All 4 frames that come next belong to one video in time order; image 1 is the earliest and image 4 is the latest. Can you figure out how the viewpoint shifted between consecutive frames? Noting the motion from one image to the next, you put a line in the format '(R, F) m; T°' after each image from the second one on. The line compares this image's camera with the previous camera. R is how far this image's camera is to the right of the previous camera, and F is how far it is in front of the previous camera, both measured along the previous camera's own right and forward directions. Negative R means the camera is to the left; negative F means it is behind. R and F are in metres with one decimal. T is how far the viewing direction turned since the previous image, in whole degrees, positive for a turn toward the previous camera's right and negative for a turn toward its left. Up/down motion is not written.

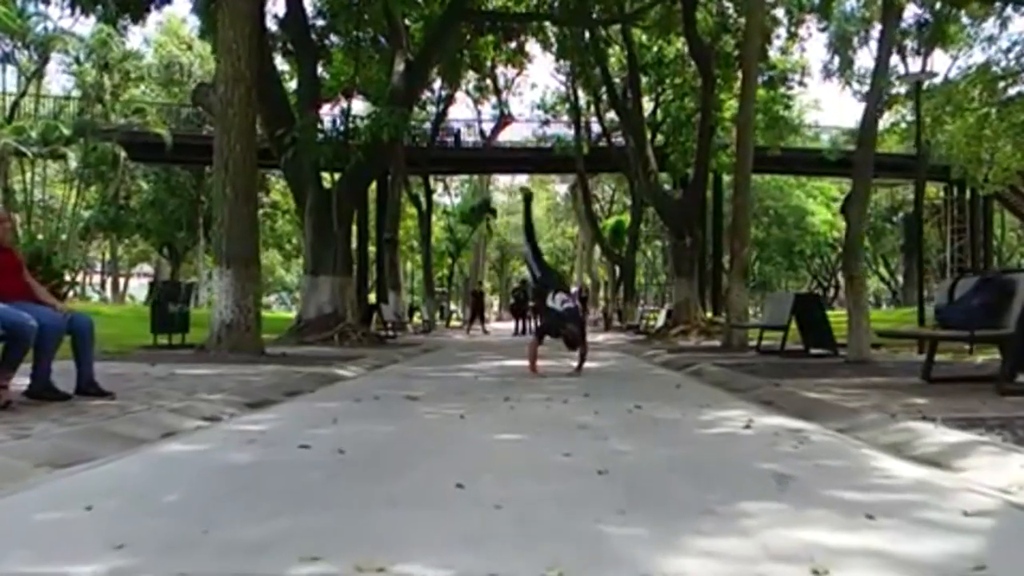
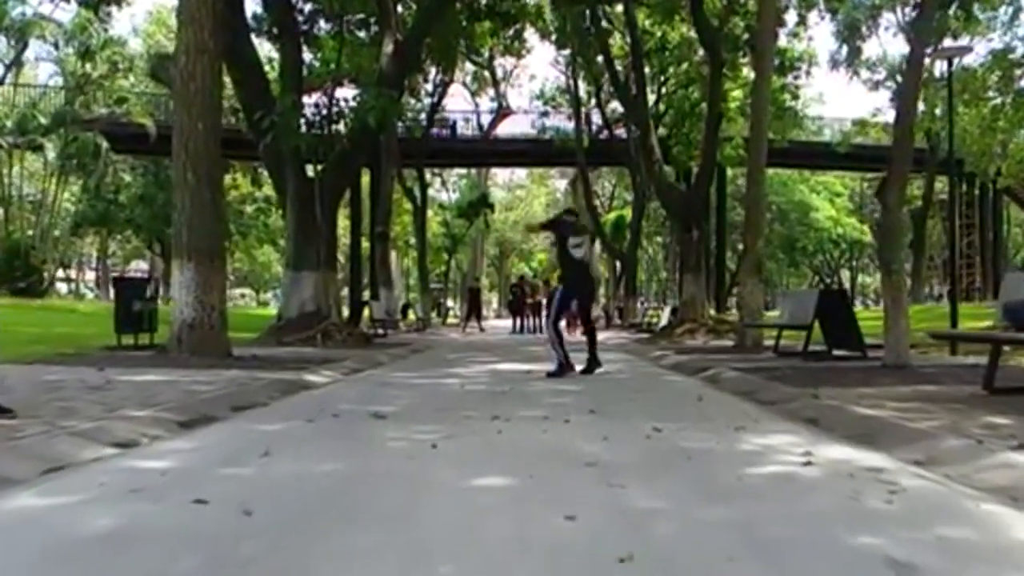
(+0.1, +2.0) m; 0°
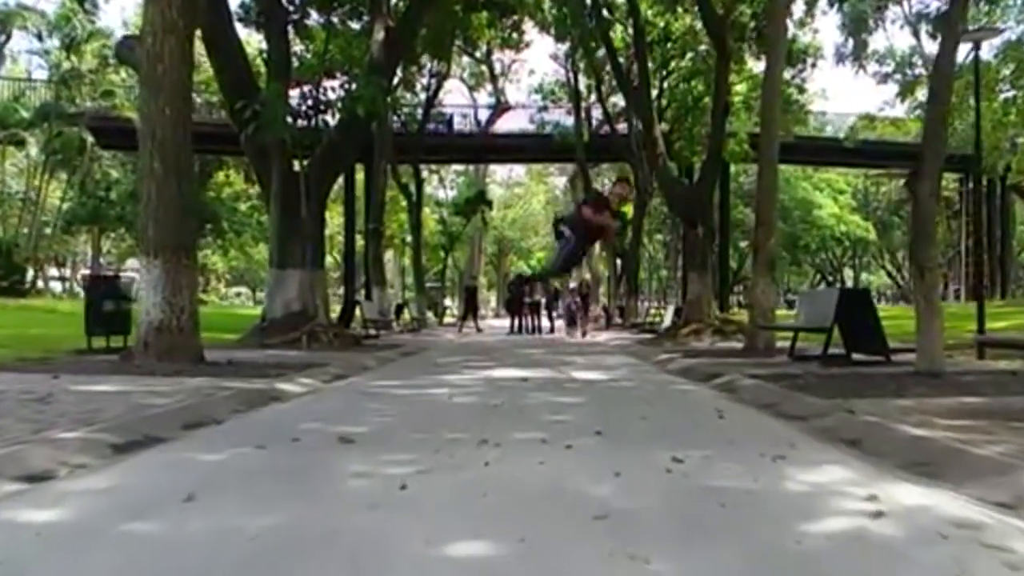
(0.0, +1.4) m; 0°
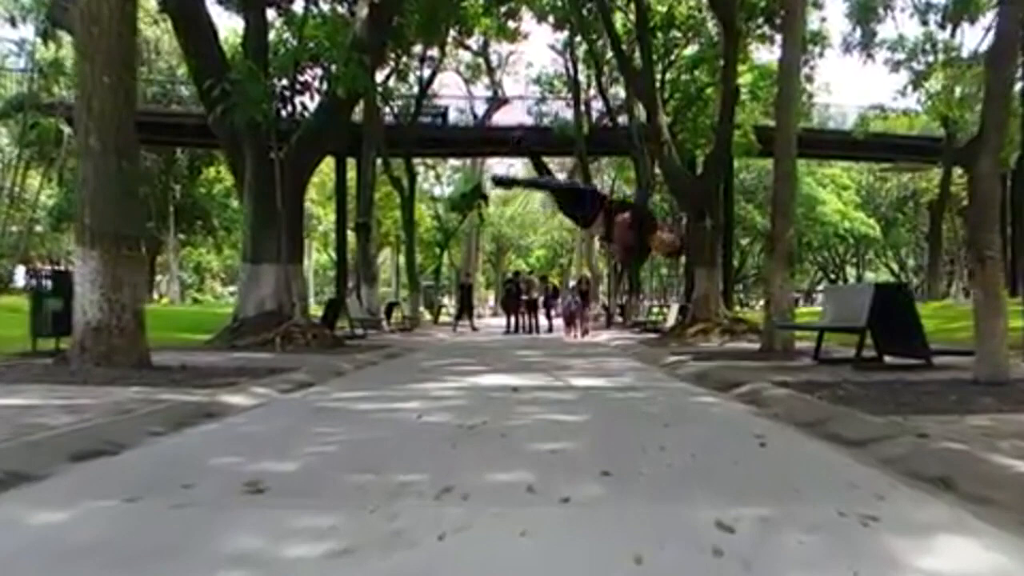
(+0.1, +2.1) m; 0°
